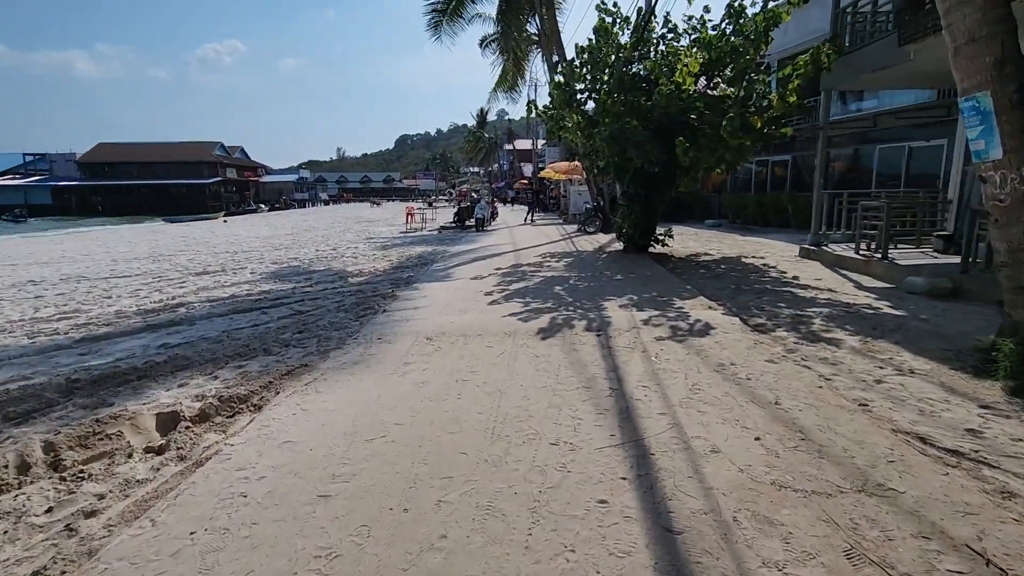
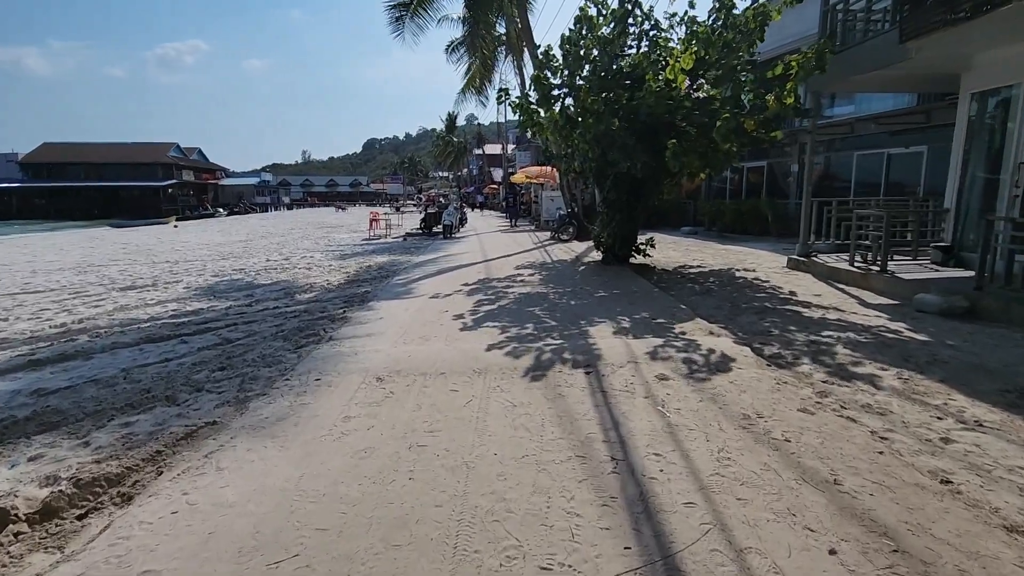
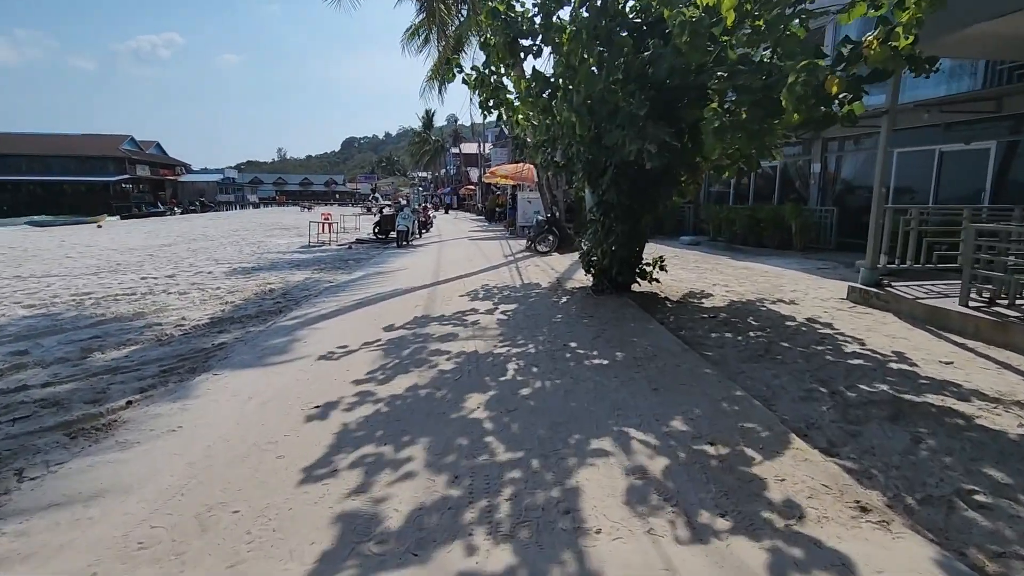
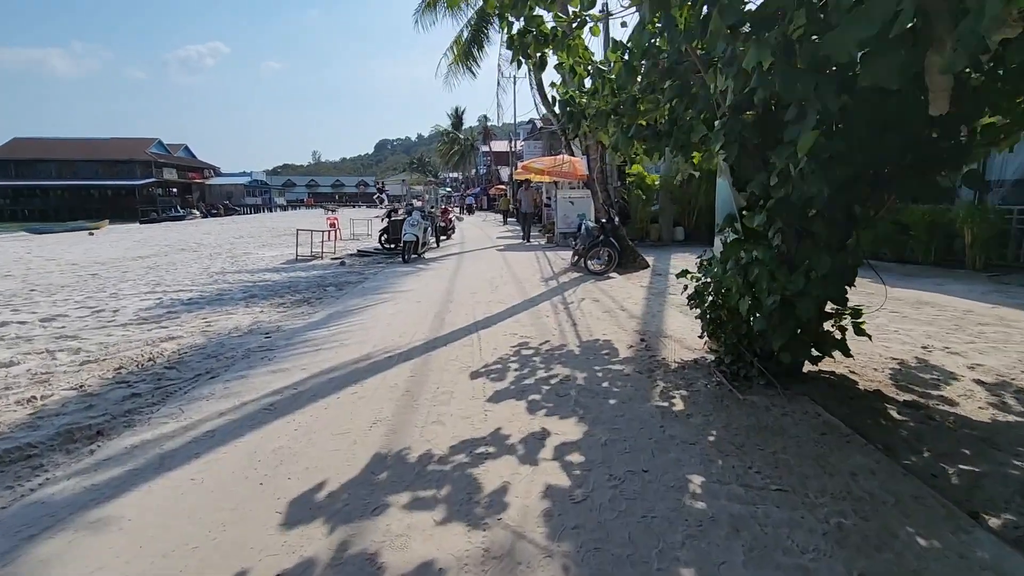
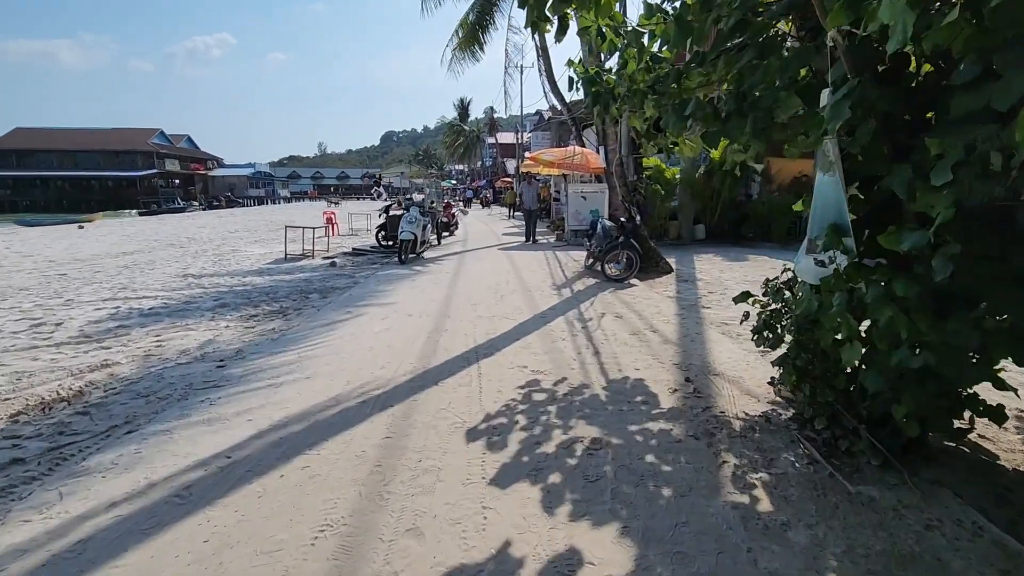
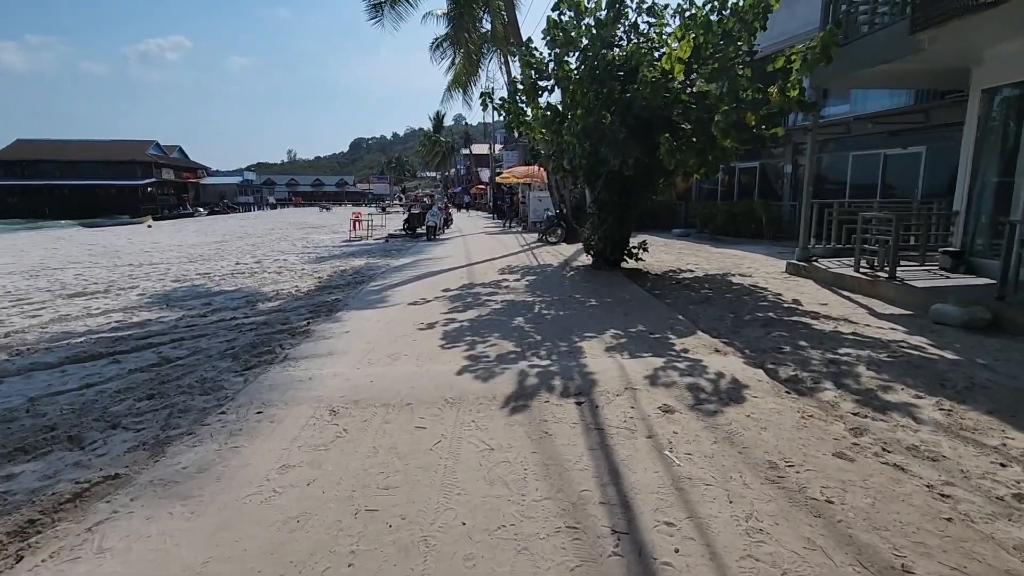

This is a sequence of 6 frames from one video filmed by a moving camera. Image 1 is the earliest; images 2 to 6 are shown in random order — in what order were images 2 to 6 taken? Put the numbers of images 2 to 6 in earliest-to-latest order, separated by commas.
2, 6, 3, 4, 5
